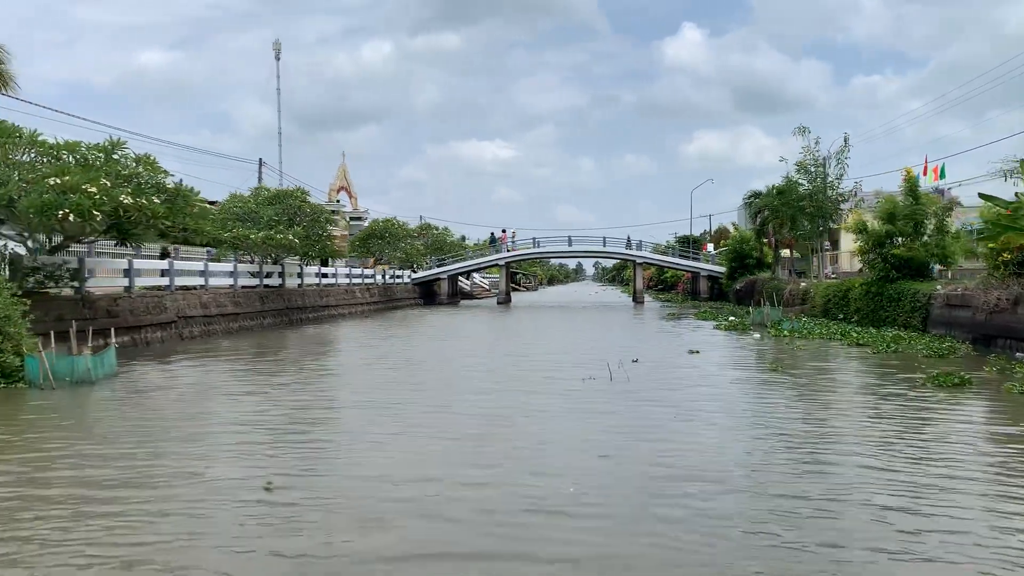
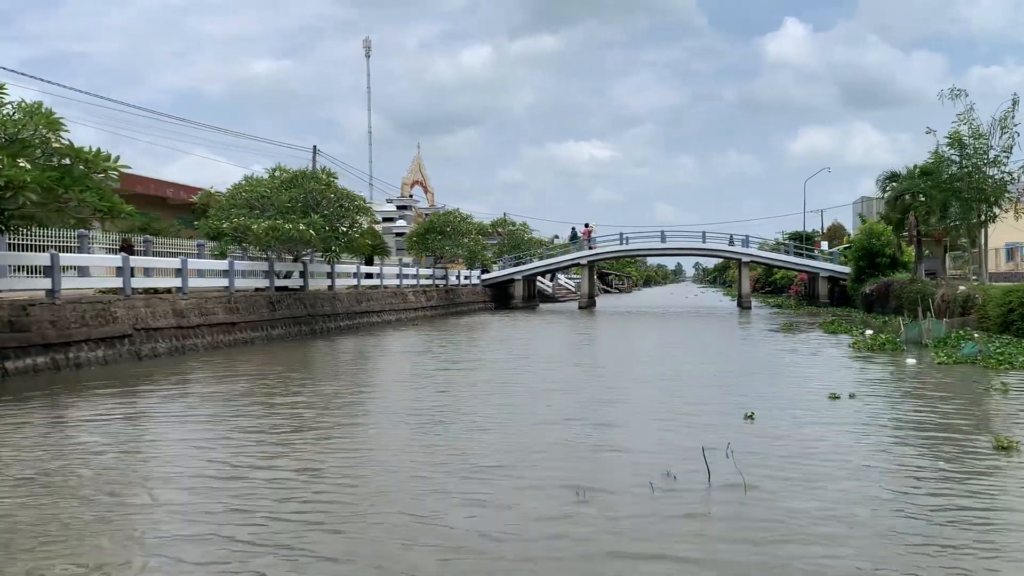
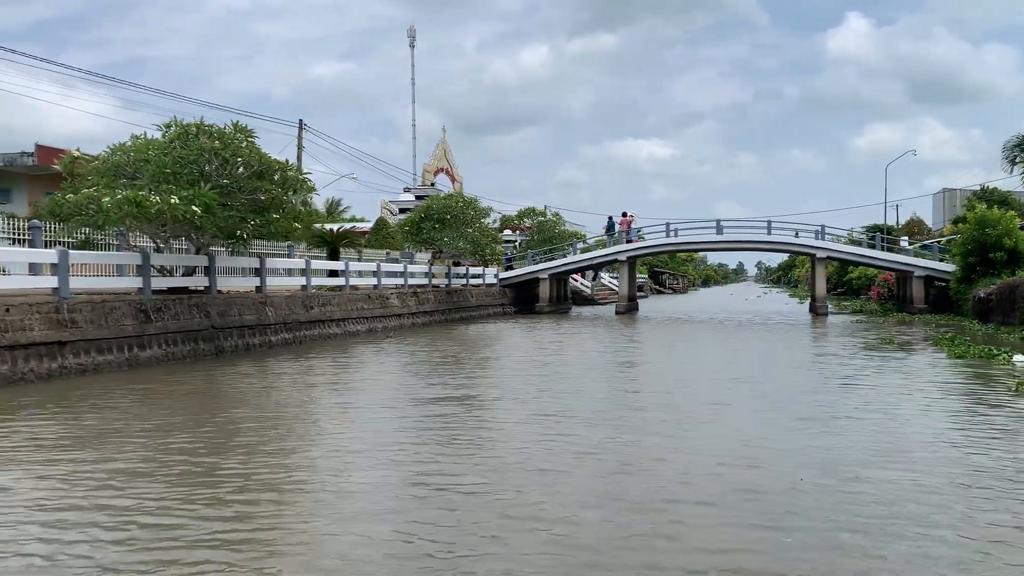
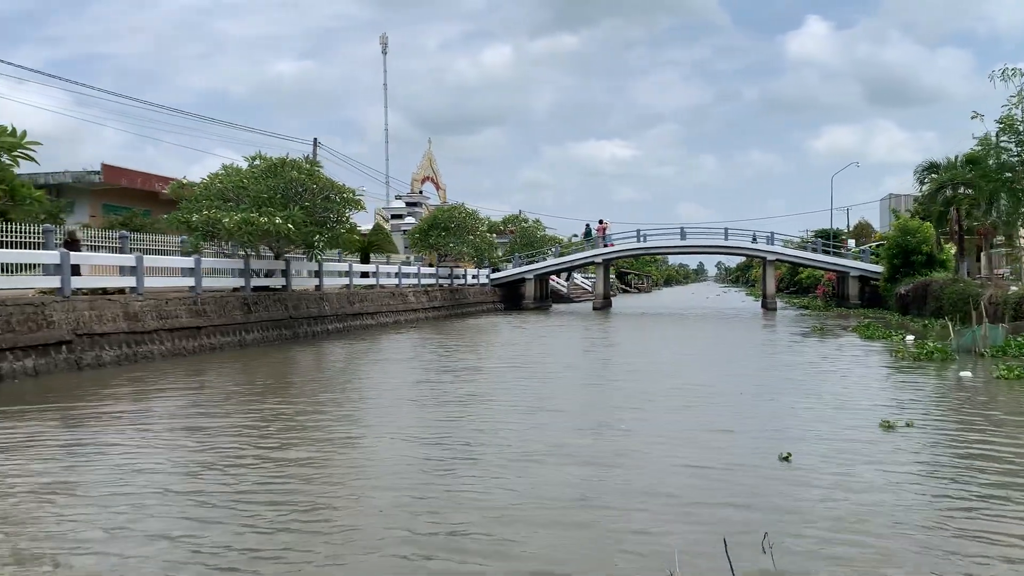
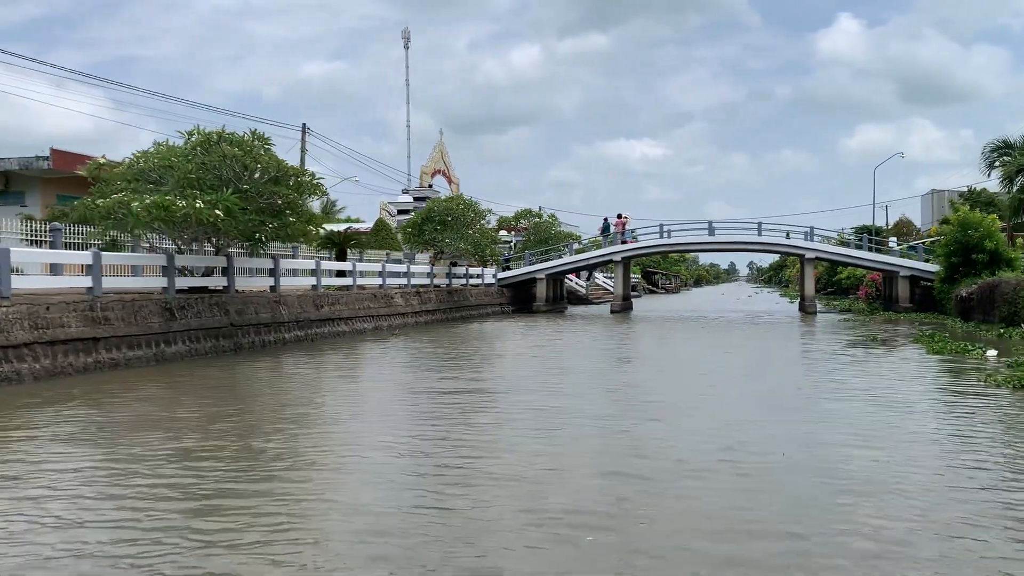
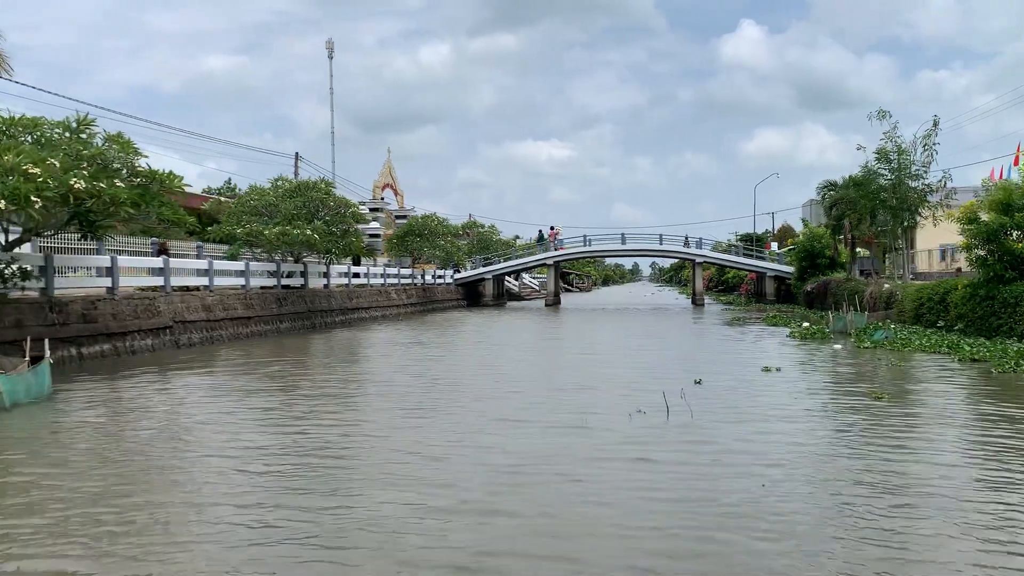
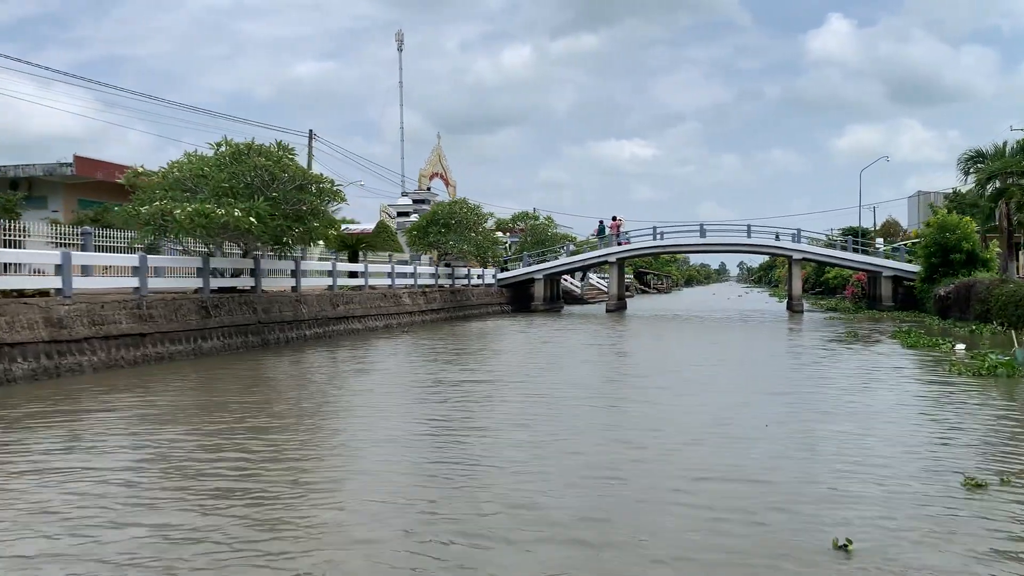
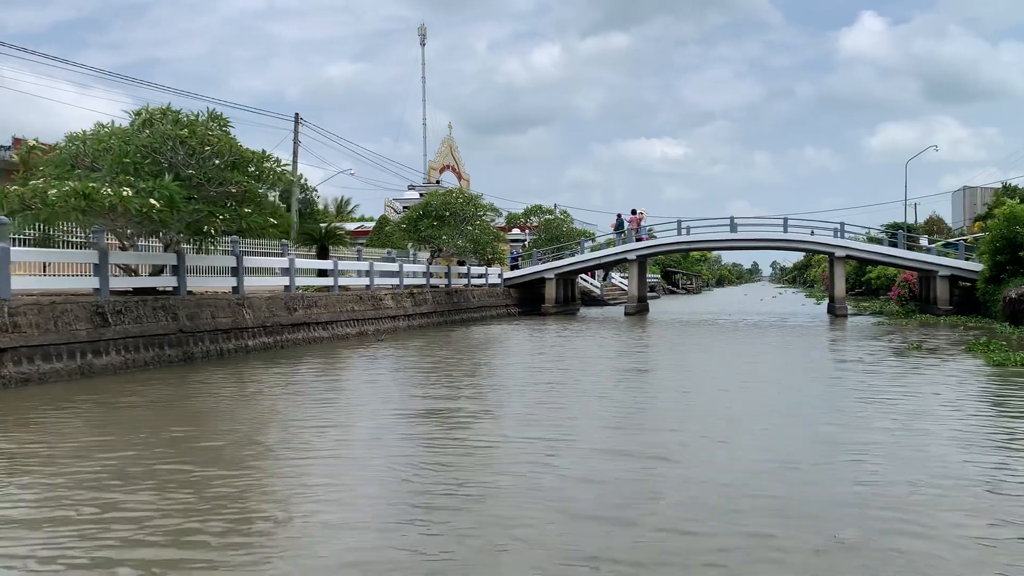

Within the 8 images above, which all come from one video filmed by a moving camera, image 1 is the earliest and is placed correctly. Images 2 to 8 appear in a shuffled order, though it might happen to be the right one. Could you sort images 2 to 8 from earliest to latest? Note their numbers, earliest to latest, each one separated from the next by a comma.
6, 2, 4, 7, 5, 3, 8
